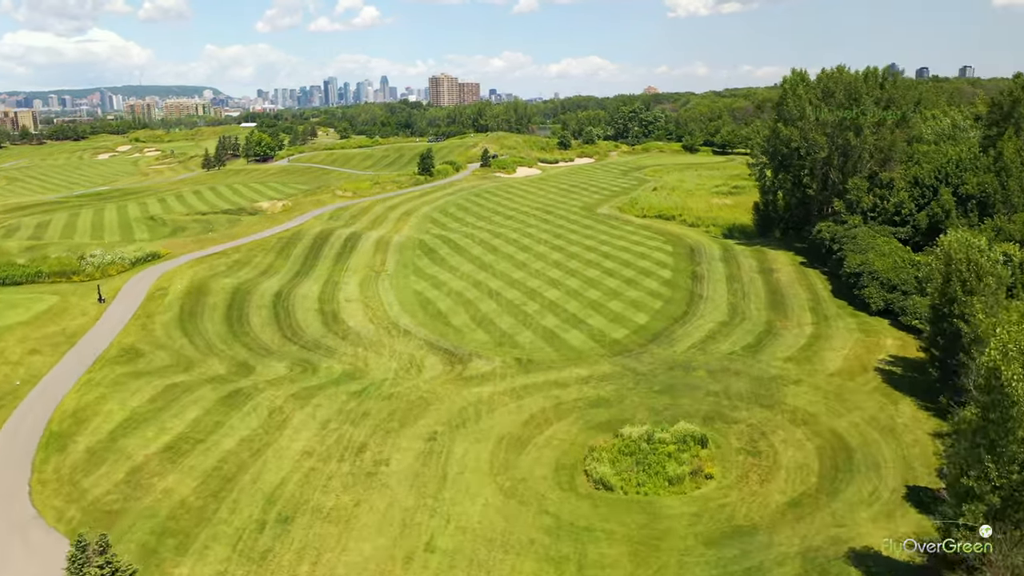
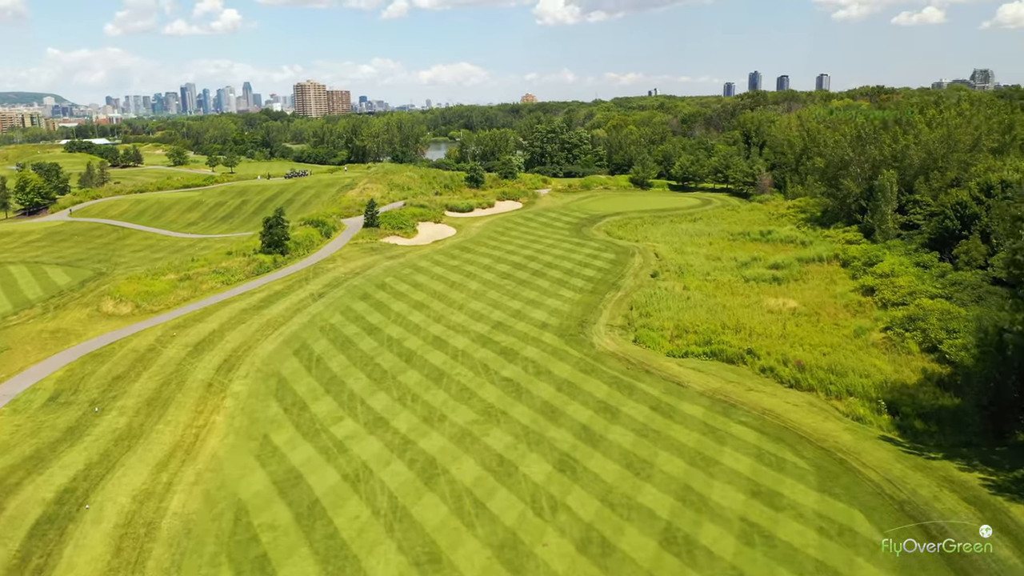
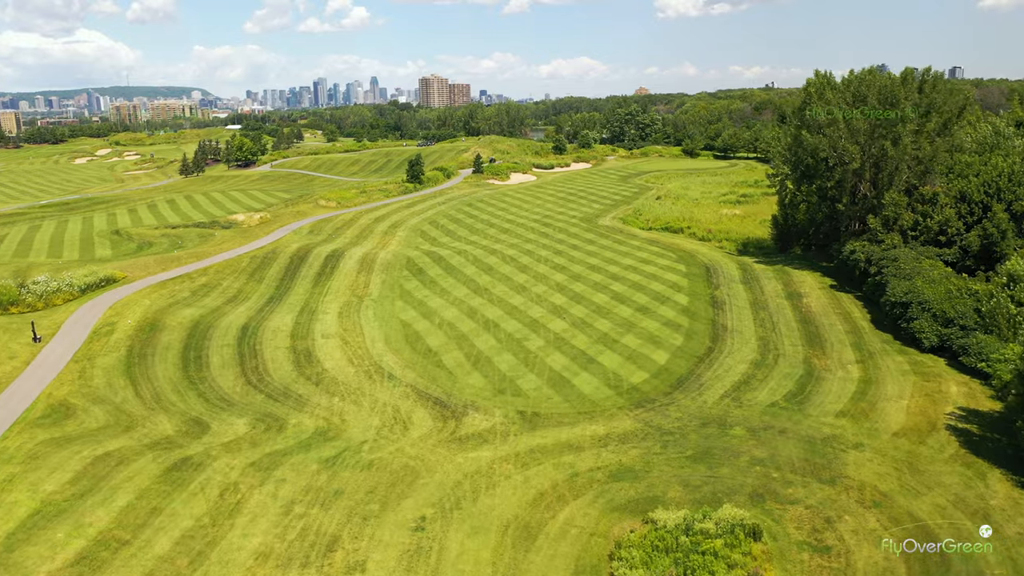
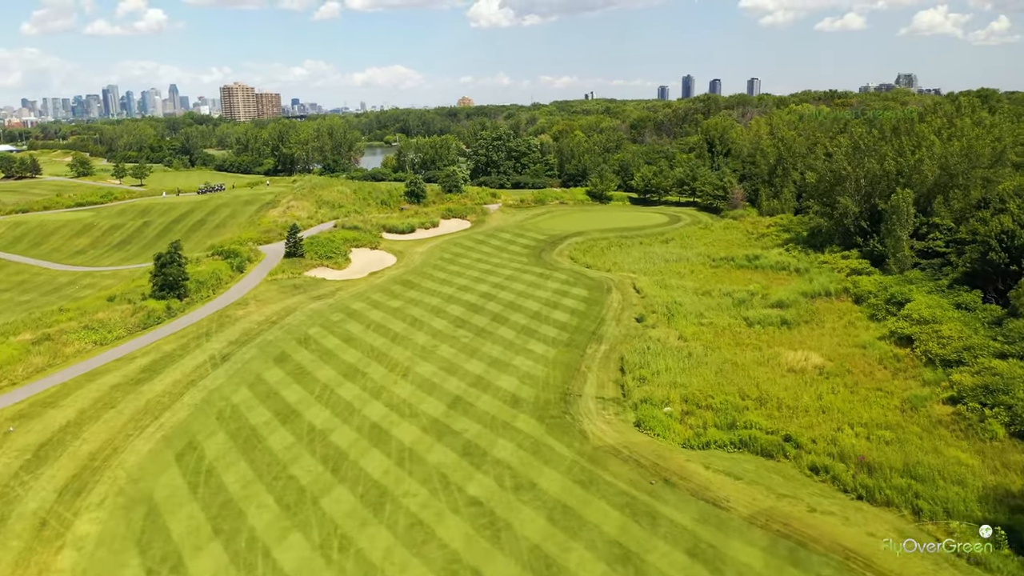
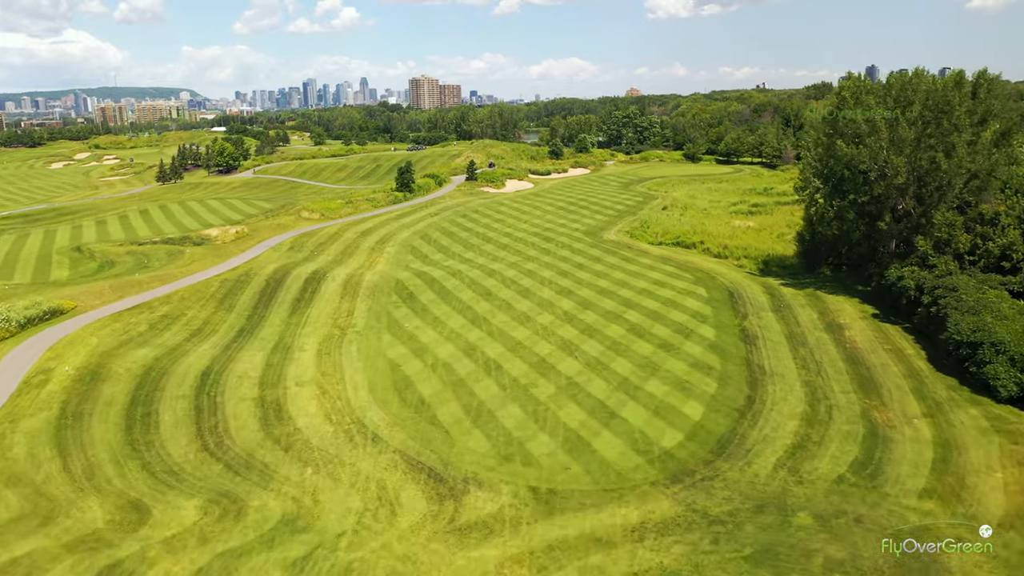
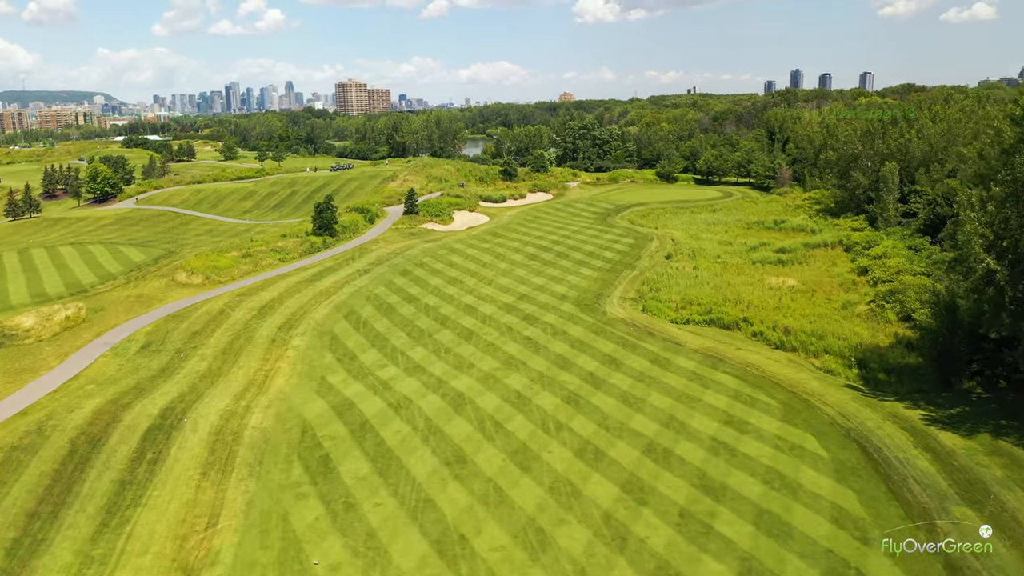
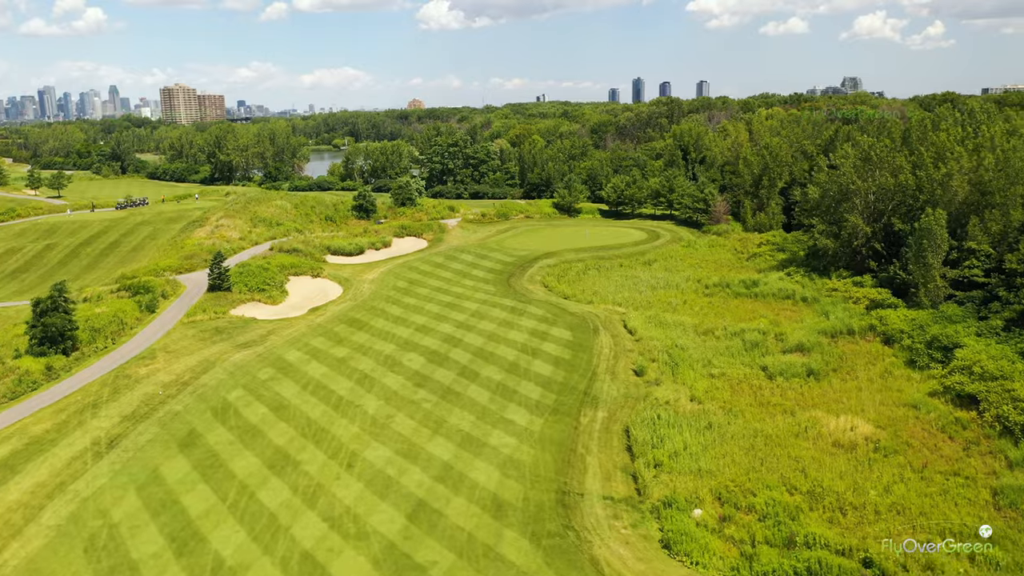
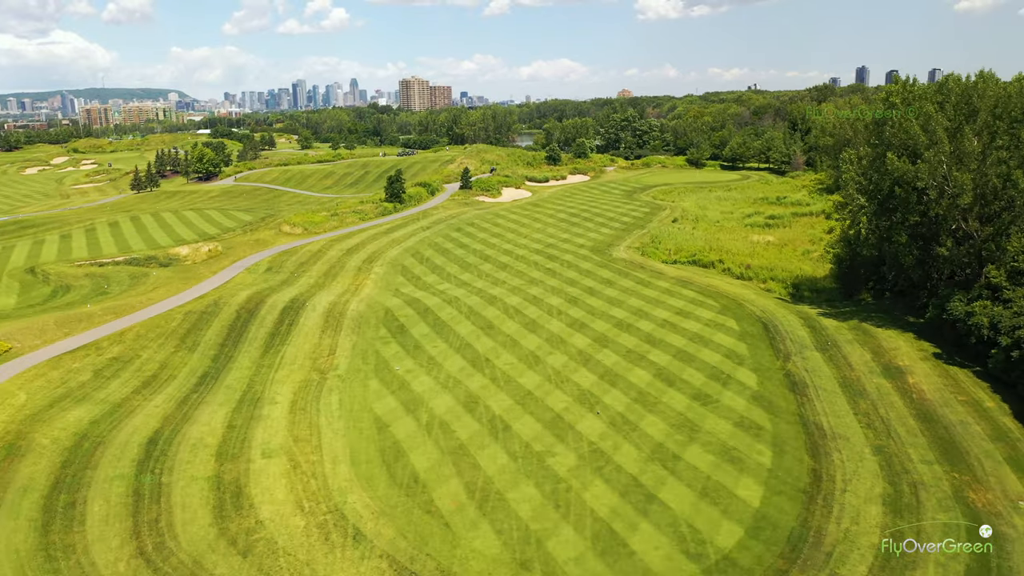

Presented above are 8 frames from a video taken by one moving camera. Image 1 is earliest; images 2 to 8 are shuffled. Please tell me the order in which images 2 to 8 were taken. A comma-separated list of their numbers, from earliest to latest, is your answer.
3, 5, 8, 6, 2, 4, 7
